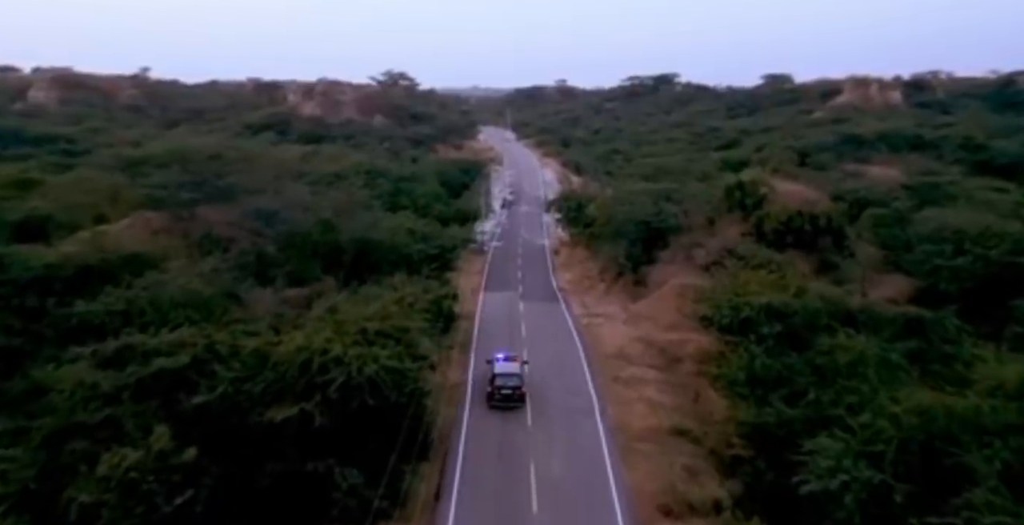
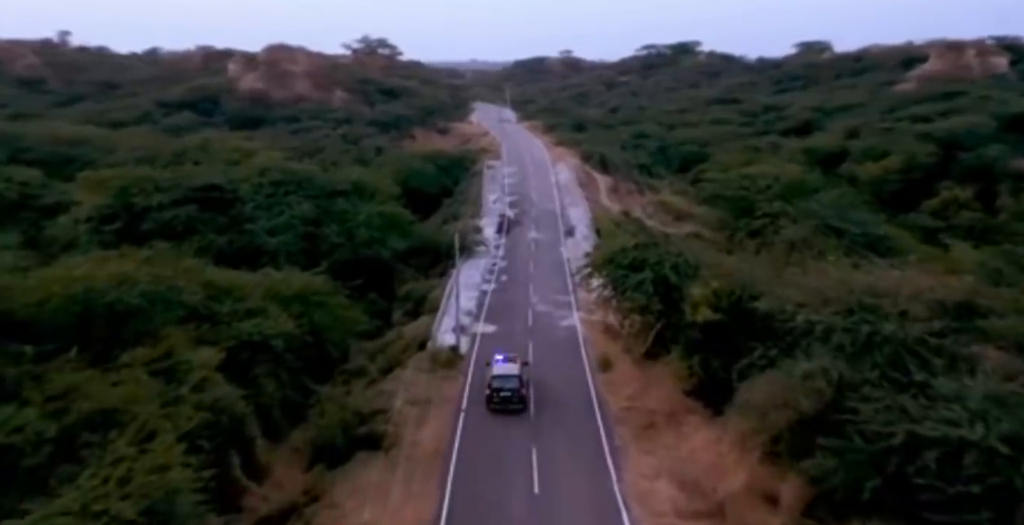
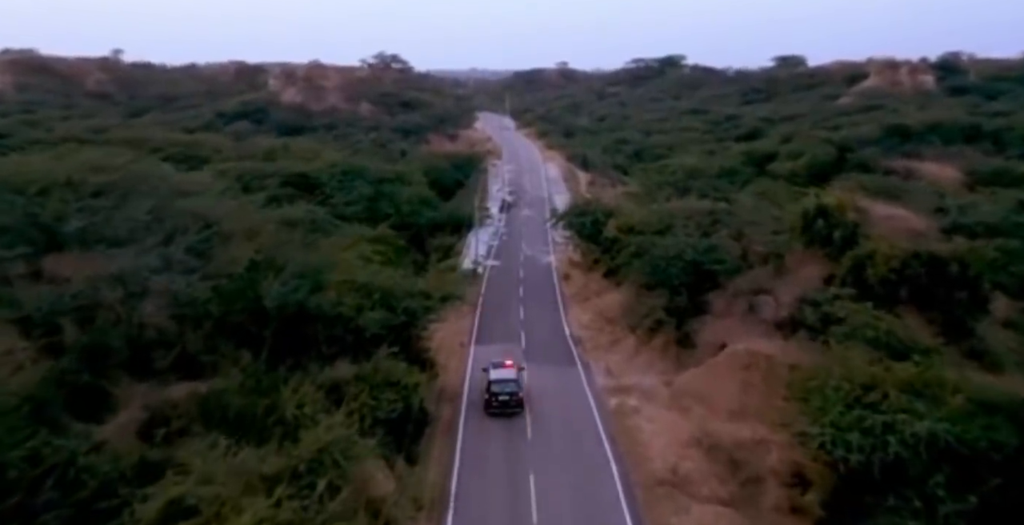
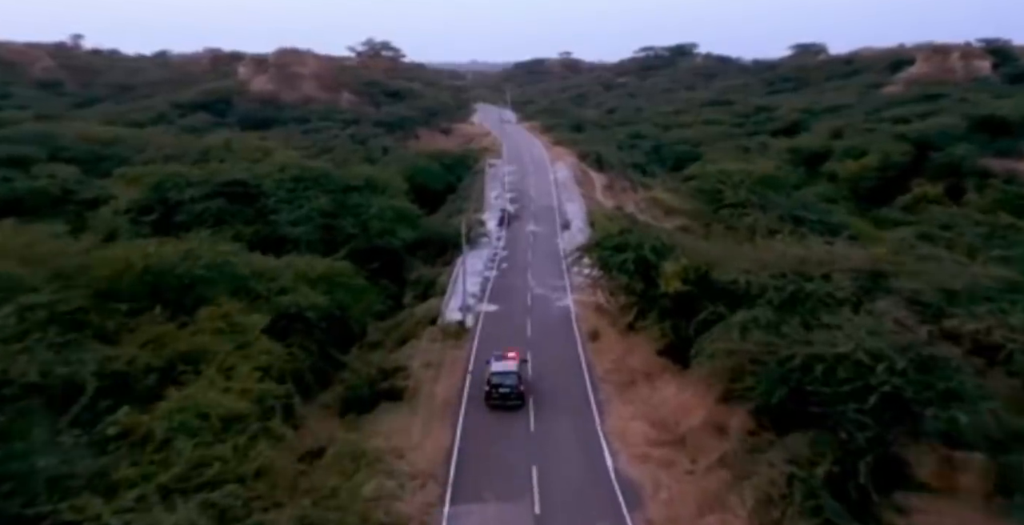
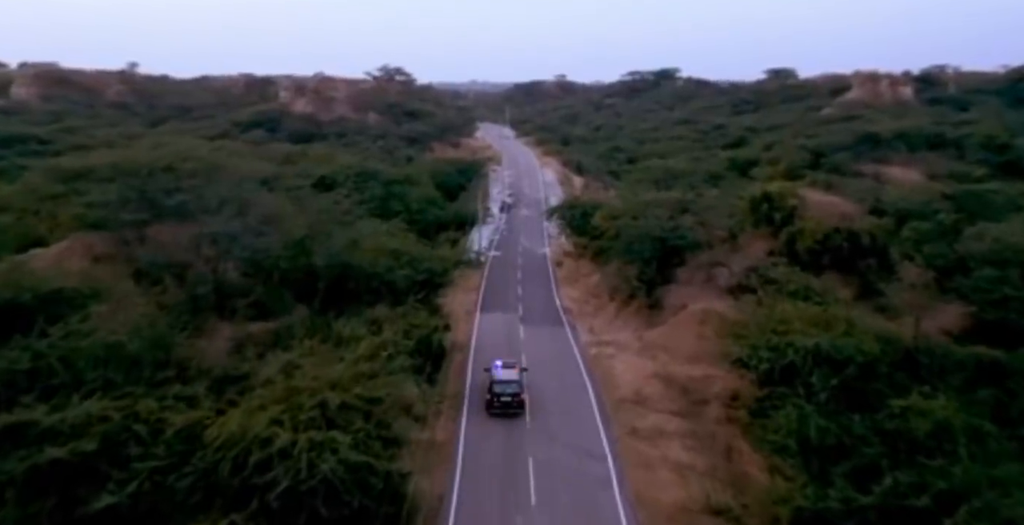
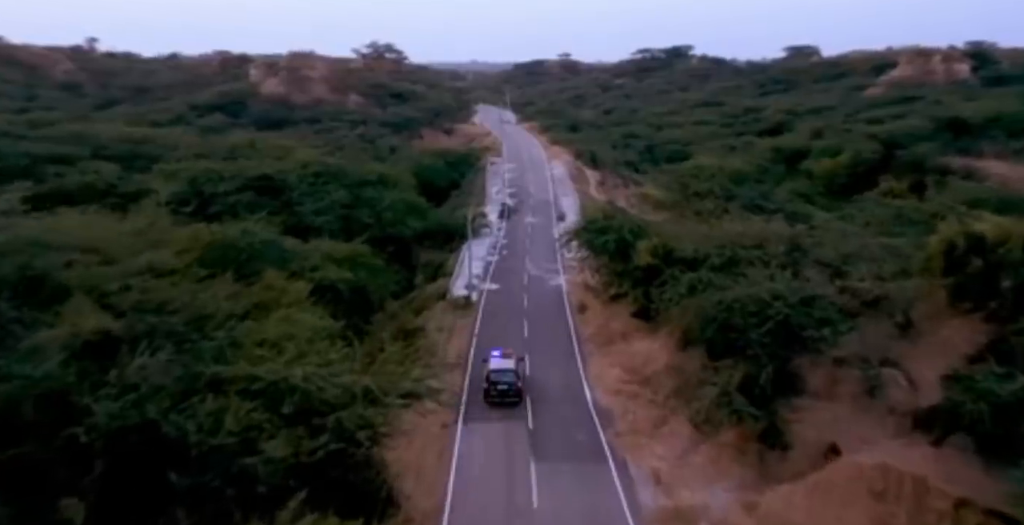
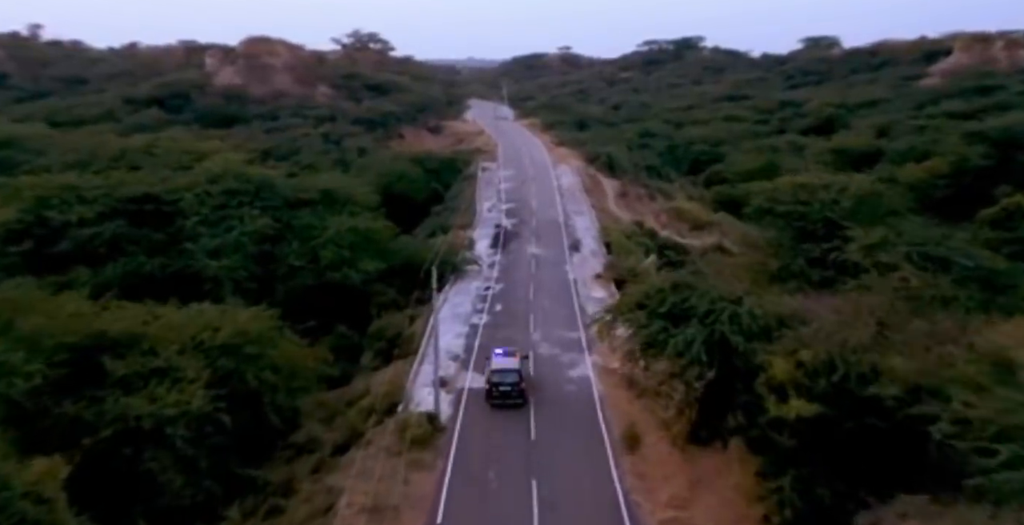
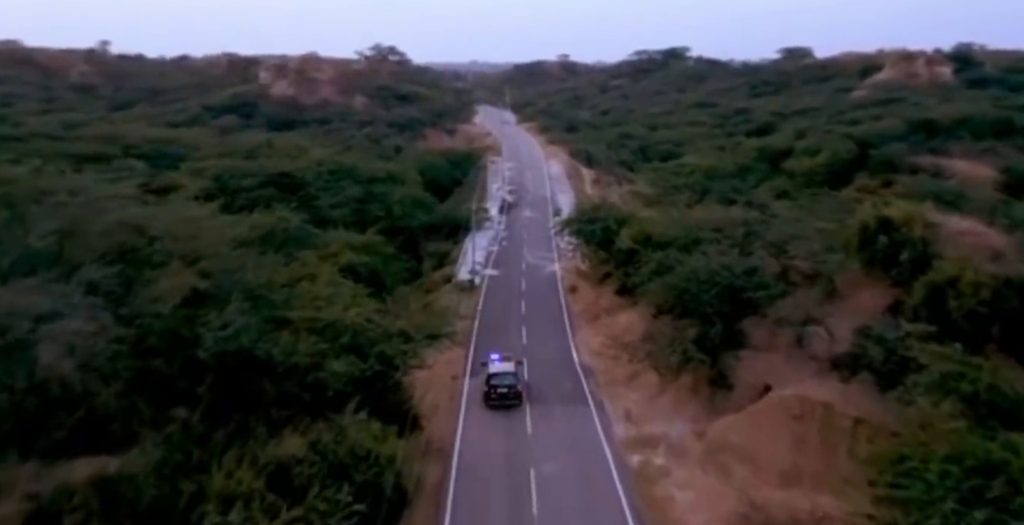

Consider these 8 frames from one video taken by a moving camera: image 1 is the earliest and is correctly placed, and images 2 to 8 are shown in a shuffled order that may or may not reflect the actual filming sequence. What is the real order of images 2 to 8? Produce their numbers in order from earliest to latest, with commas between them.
5, 3, 8, 6, 4, 2, 7
